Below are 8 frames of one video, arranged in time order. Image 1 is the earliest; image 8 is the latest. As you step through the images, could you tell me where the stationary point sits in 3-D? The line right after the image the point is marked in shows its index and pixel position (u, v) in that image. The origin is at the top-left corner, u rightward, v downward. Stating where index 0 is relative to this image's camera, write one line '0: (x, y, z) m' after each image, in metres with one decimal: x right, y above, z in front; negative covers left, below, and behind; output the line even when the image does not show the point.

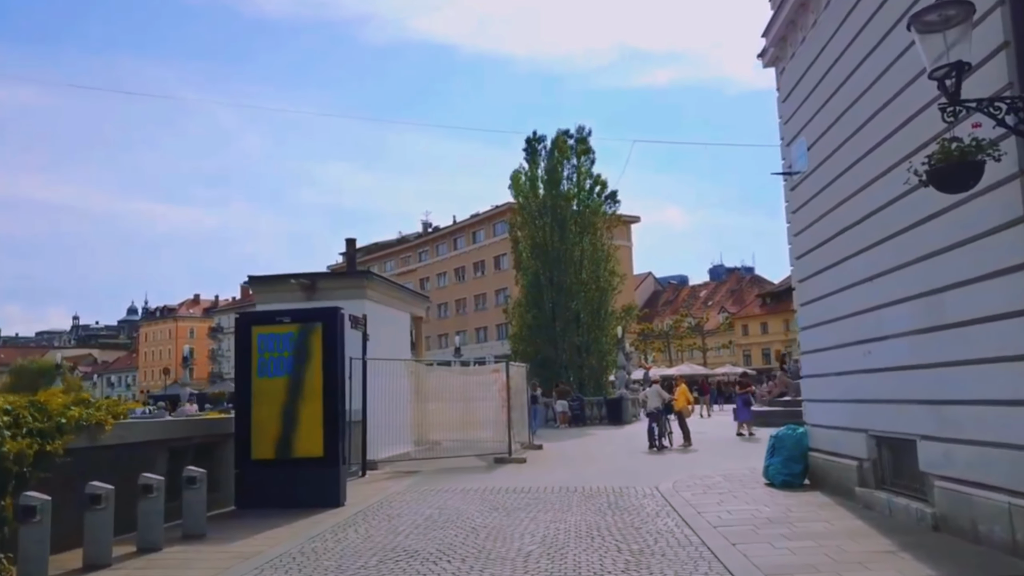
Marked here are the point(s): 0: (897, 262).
0: (+4.3, +0.3, +9.1) m
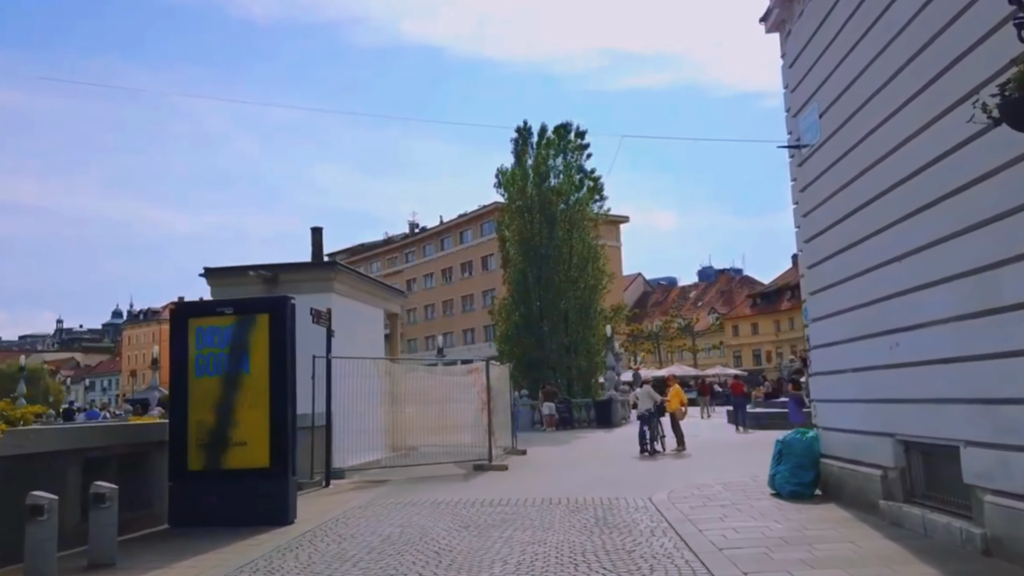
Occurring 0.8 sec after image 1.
0: (+4.0, +0.5, +7.8) m
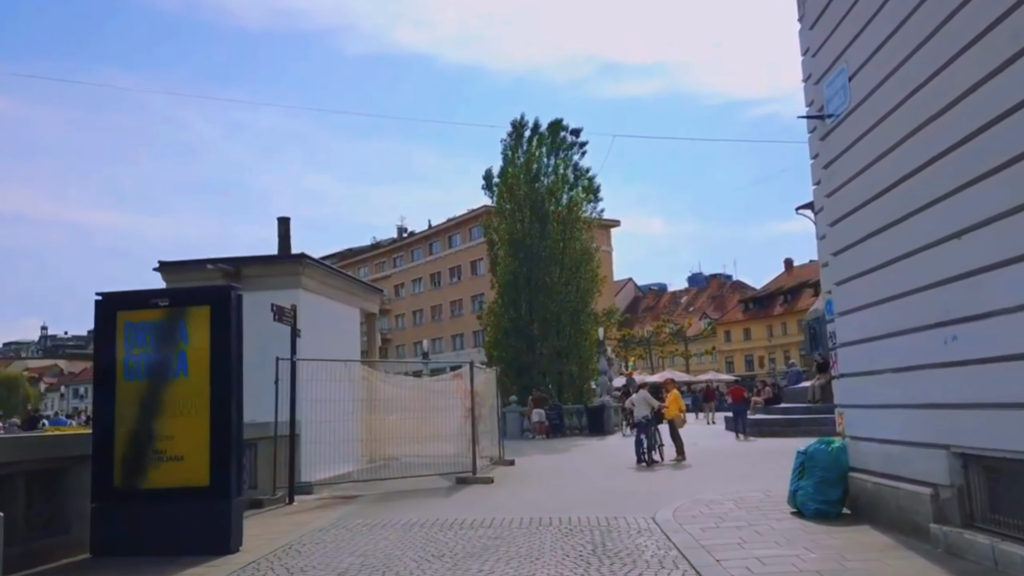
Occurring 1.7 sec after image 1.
0: (+3.8, +0.6, +6.5) m
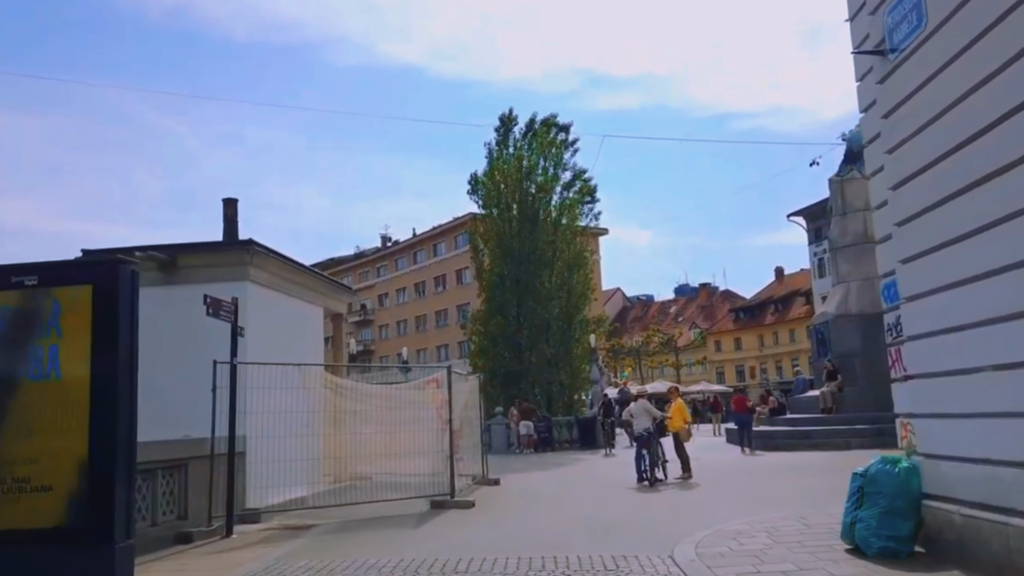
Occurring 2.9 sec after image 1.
0: (+3.7, +0.8, +4.6) m
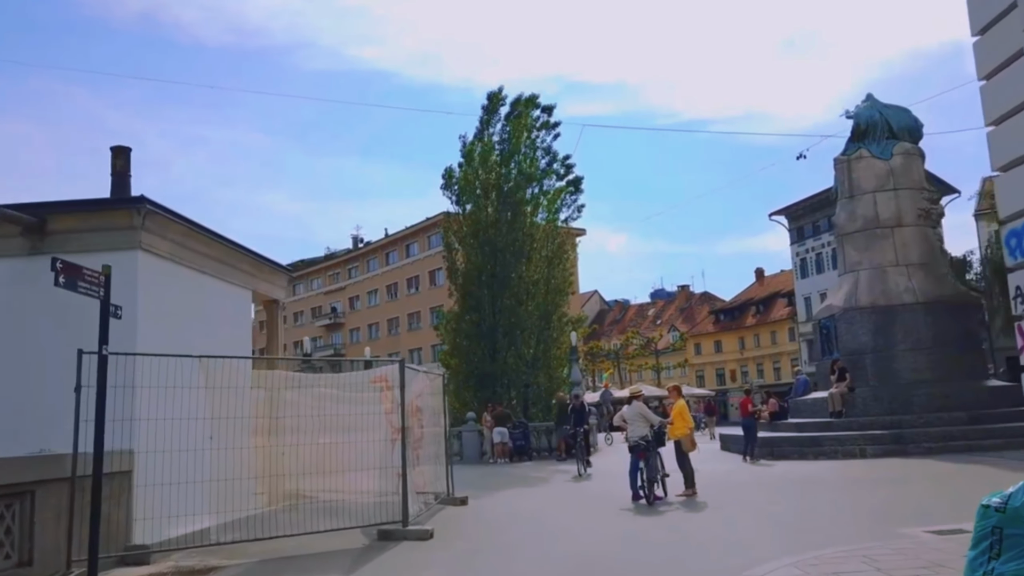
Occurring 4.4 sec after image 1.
0: (+3.6, +1.2, +2.2) m
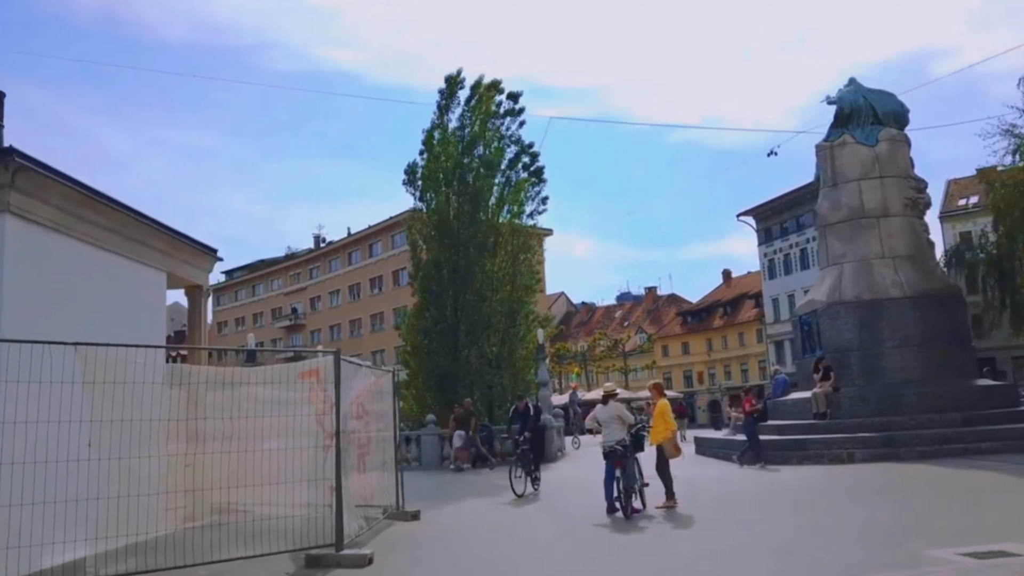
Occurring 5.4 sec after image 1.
0: (+3.4, +1.5, +0.8) m
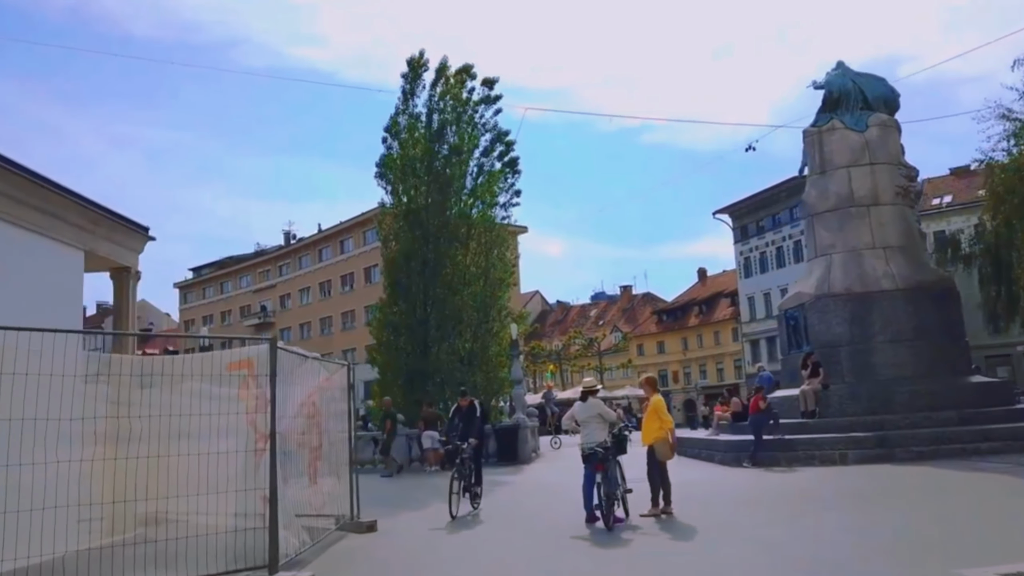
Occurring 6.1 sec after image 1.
0: (+3.4, +1.7, -0.3) m
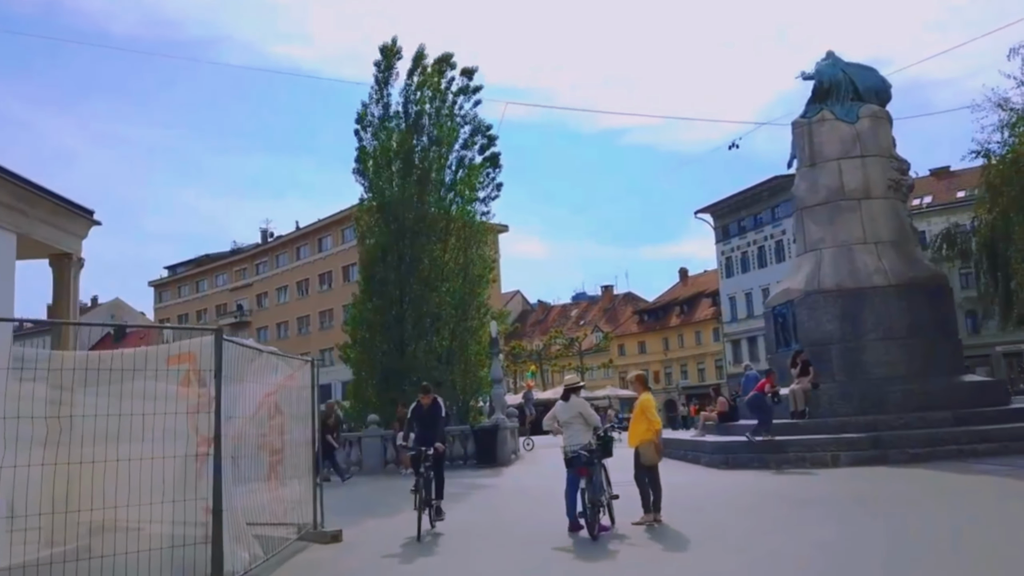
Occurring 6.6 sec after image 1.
0: (+3.4, +1.8, -1.0) m
